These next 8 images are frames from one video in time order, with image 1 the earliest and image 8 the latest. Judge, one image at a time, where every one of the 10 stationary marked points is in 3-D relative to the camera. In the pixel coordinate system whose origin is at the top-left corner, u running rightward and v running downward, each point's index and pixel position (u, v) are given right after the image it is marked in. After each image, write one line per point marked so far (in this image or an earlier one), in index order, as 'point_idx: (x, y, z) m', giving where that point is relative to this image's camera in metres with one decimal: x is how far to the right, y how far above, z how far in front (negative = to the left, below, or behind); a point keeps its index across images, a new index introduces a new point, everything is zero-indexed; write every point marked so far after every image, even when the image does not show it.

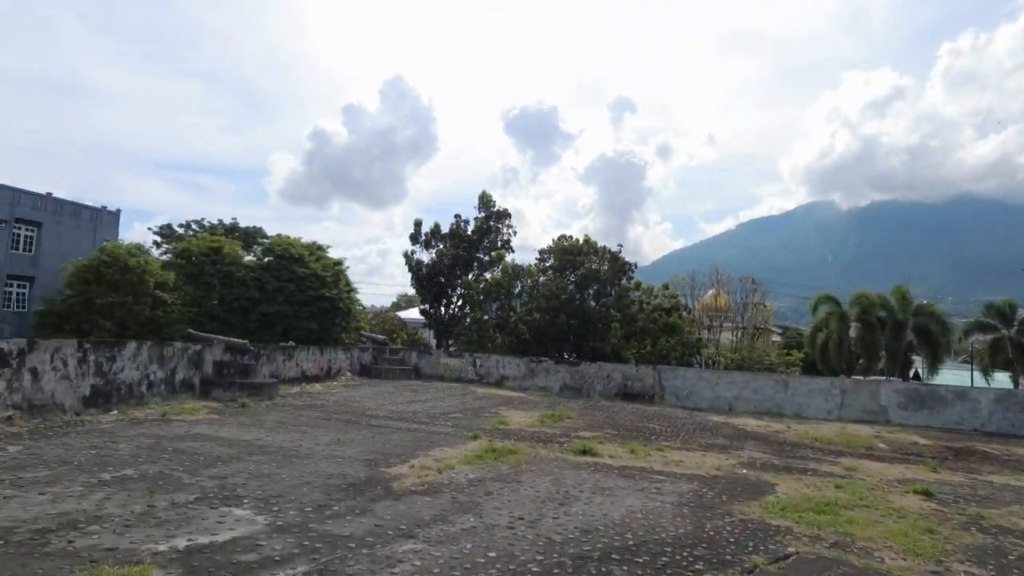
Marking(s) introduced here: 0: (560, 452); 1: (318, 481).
0: (+0.4, -1.5, +6.0) m
1: (-1.3, -1.3, +4.3) m
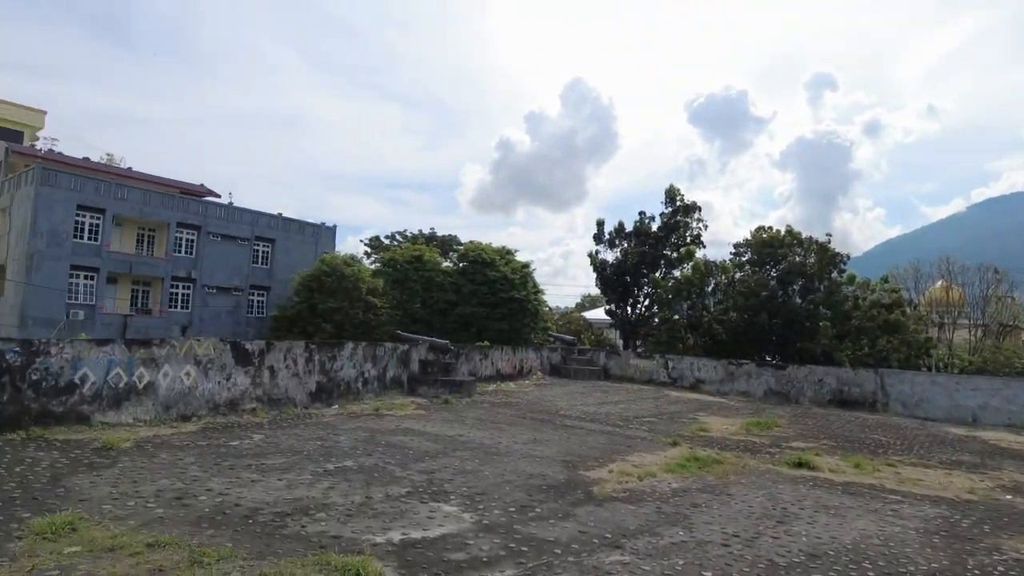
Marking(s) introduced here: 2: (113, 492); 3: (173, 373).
0: (+2.1, -1.4, +5.4) m
1: (0.0, -1.3, +4.3) m
2: (-2.0, -1.0, +3.4) m
3: (-2.9, -0.7, +5.7) m
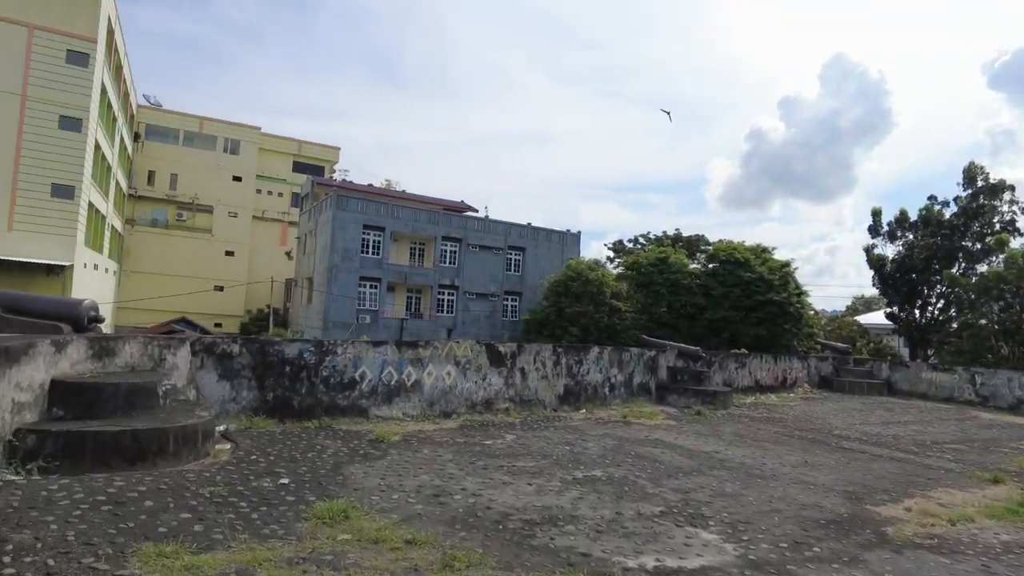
0: (+3.9, -1.4, +4.0) m
1: (+1.6, -1.3, +3.7) m
2: (-0.7, -1.1, +3.6) m
3: (-0.7, -0.8, +6.1) m
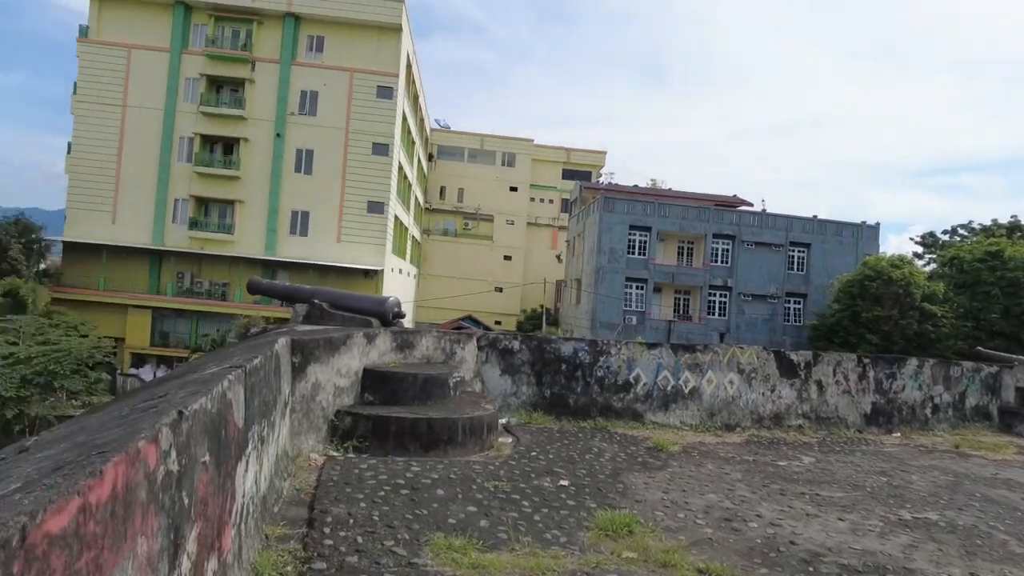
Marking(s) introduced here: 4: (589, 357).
0: (+5.2, -1.4, +1.9) m
1: (+2.9, -1.2, +2.5) m
2: (+0.8, -1.1, +3.3) m
3: (+1.7, -0.8, +5.6) m
4: (+0.6, -0.6, +5.4) m
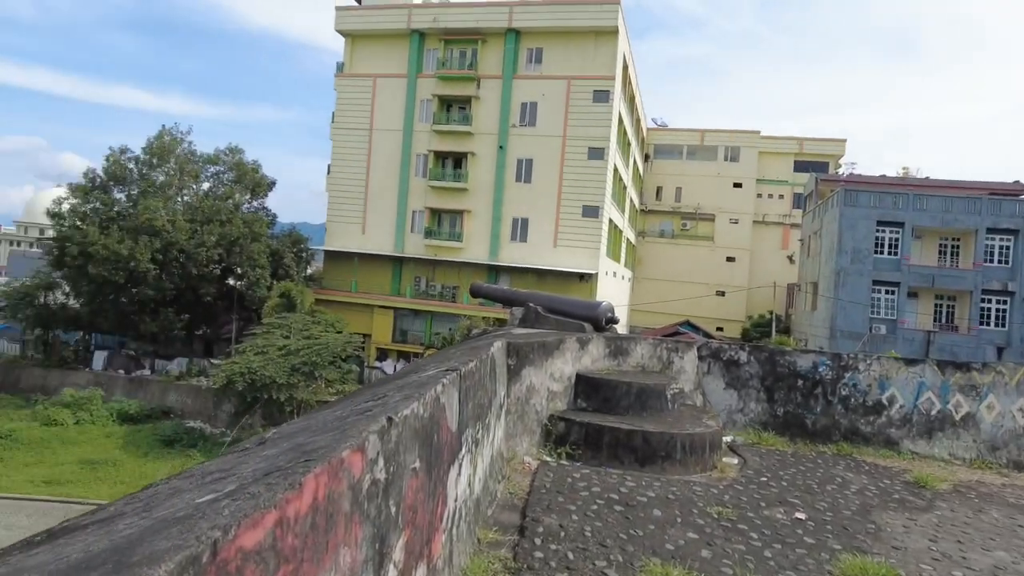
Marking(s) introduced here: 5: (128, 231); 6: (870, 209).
0: (+5.5, -1.4, 0.0) m
1: (+3.5, -1.3, +1.3) m
2: (+1.7, -1.1, +2.7) m
3: (+3.4, -0.8, +4.6) m
4: (+2.3, -0.6, +4.8) m
5: (-11.6, +1.7, +20.0) m
6: (+8.9, +2.0, +16.4) m
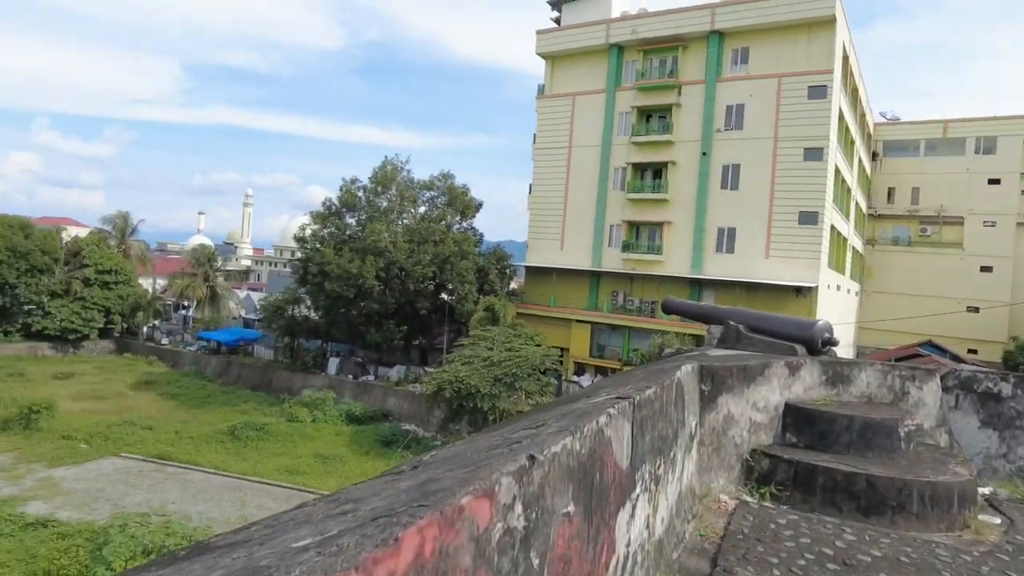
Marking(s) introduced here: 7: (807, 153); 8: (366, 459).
0: (+5.1, -1.4, -1.9) m
1: (+3.6, -1.3, 0.0) m
2: (+2.4, -1.1, +1.9) m
3: (+4.5, -0.9, +3.2) m
4: (+3.5, -0.7, +3.7) m
5: (-5.3, +1.2, +22.4) m
6: (+13.2, +1.6, +12.9) m
7: (+8.5, +3.9, +19.1) m
8: (-3.7, -4.3, +16.6) m
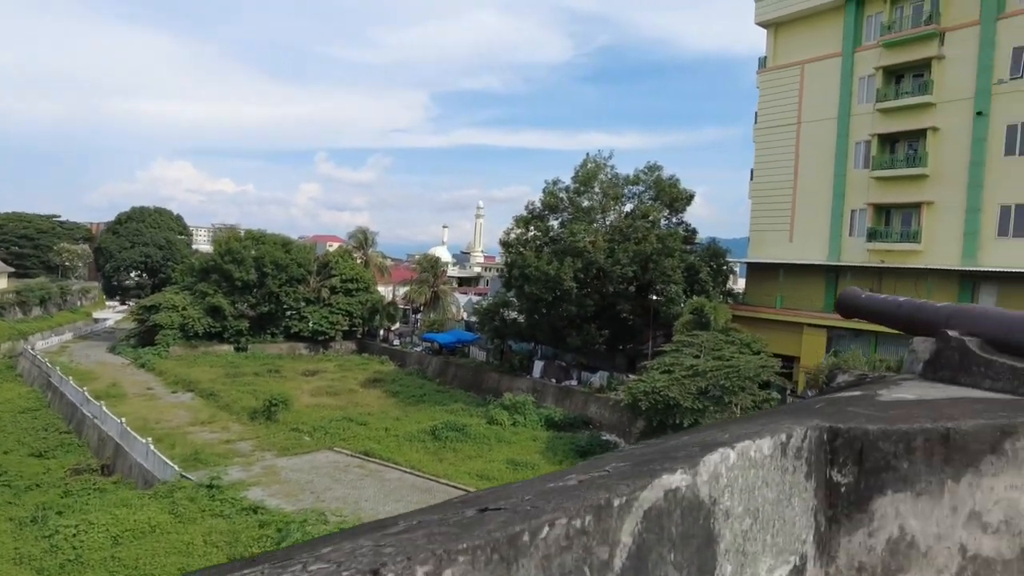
0: (+3.1, -1.2, -4.6) m
1: (+2.3, -1.2, -2.4) m
2: (+1.8, -1.0, -0.2) m
3: (+4.2, -0.8, +0.3) m
4: (+3.4, -0.6, +1.2) m
5: (+1.5, +1.1, +21.8) m
6: (+15.7, +1.9, +6.5) m
7: (+13.3, +4.1, +14.0) m
8: (+1.1, -4.4, +15.7) m
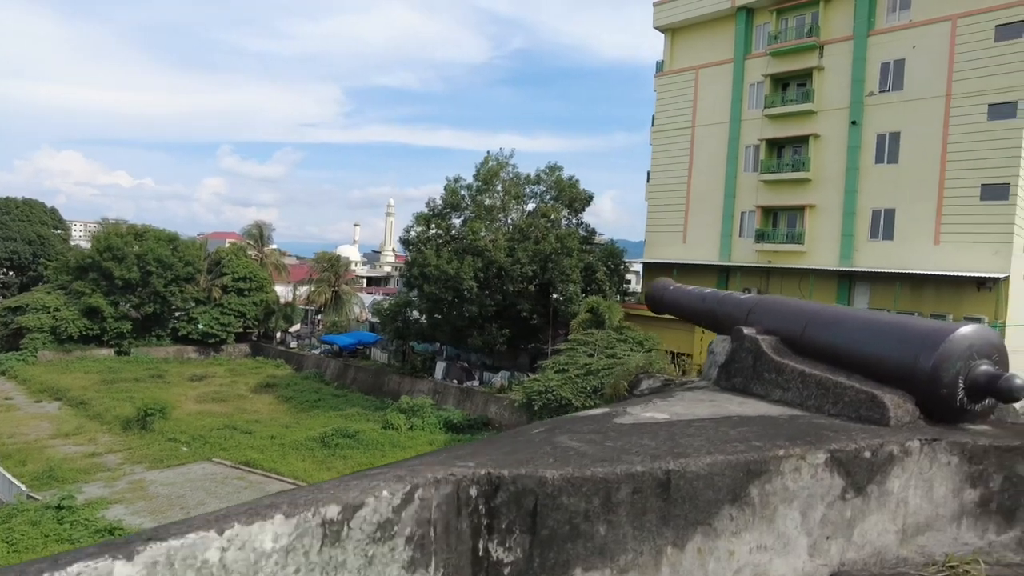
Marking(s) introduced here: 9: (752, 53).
0: (+3.2, -1.2, -4.7) m
1: (+2.1, -1.1, -2.5) m
2: (+1.3, -1.0, -0.4) m
3: (+3.7, -0.8, +0.4) m
4: (+2.8, -0.6, +1.1) m
5: (-1.8, +1.2, +21.3) m
6: (+14.2, +1.9, +8.0) m
7: (+10.9, +4.1, +15.1) m
8: (-1.4, -4.3, +15.2) m
9: (+7.2, +7.1, +19.7) m
